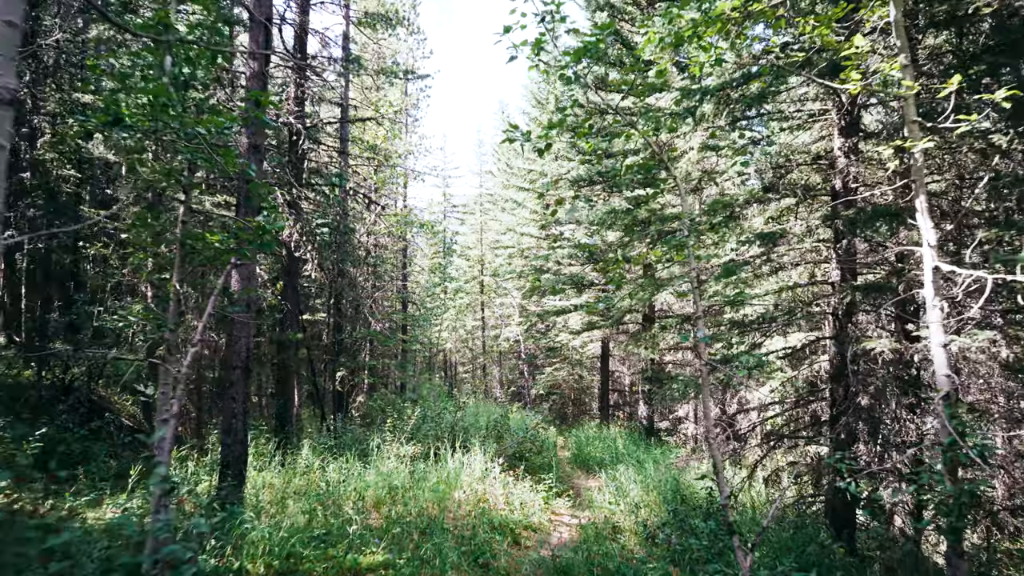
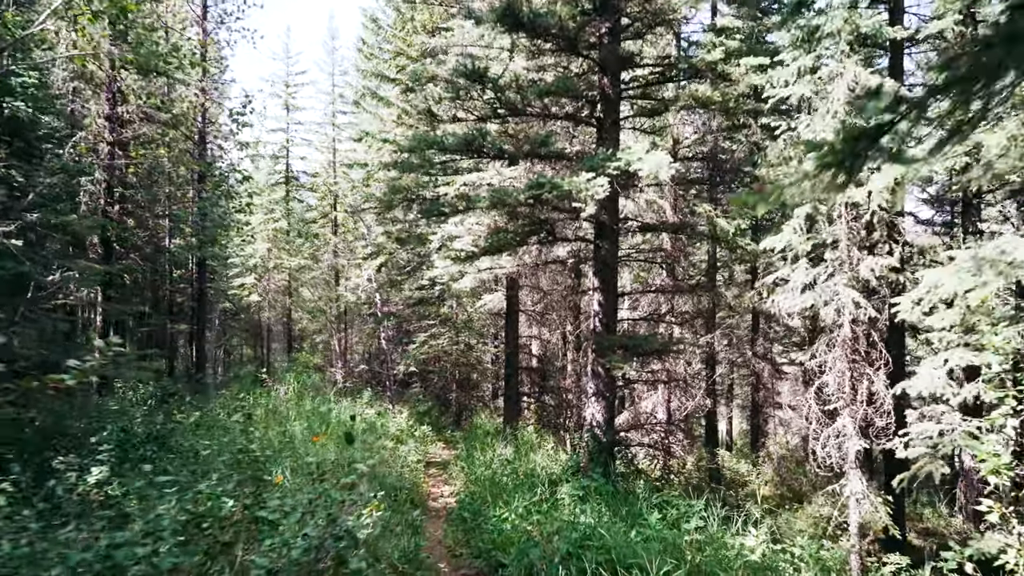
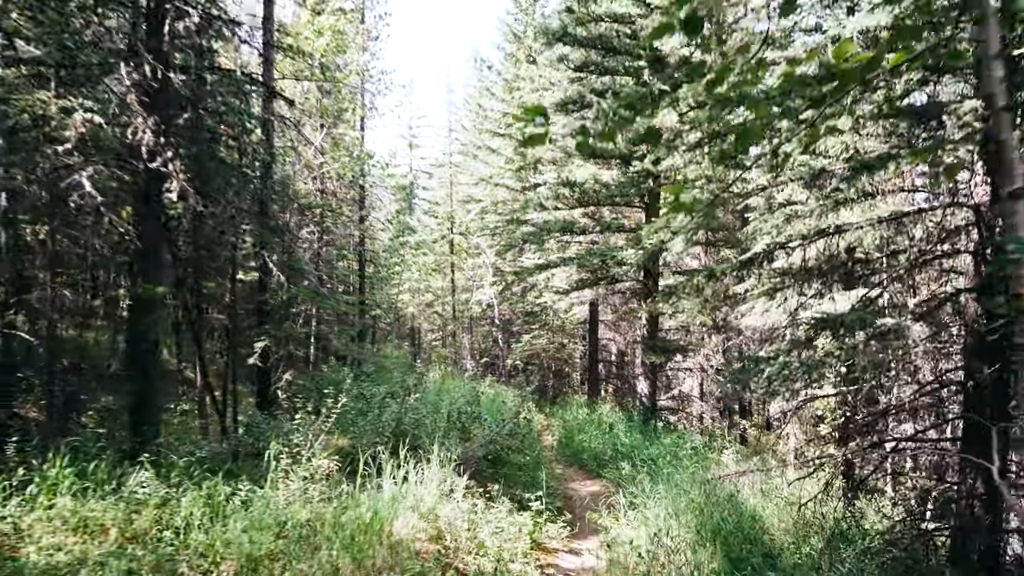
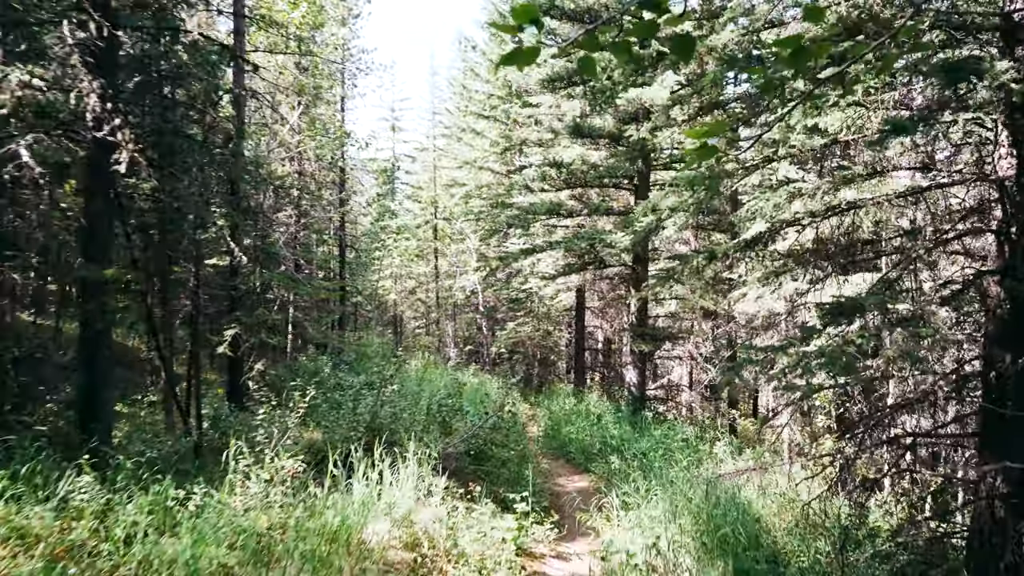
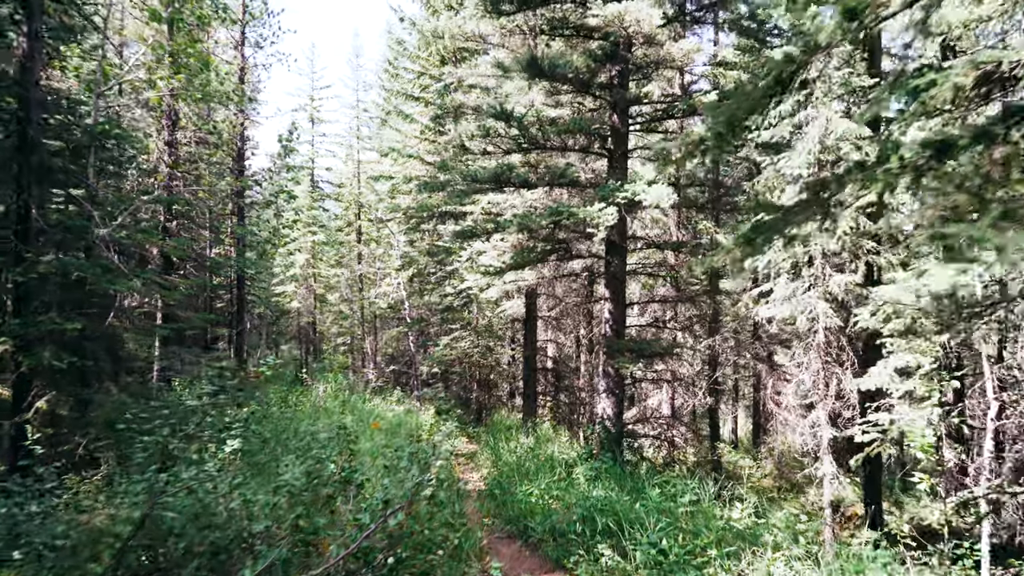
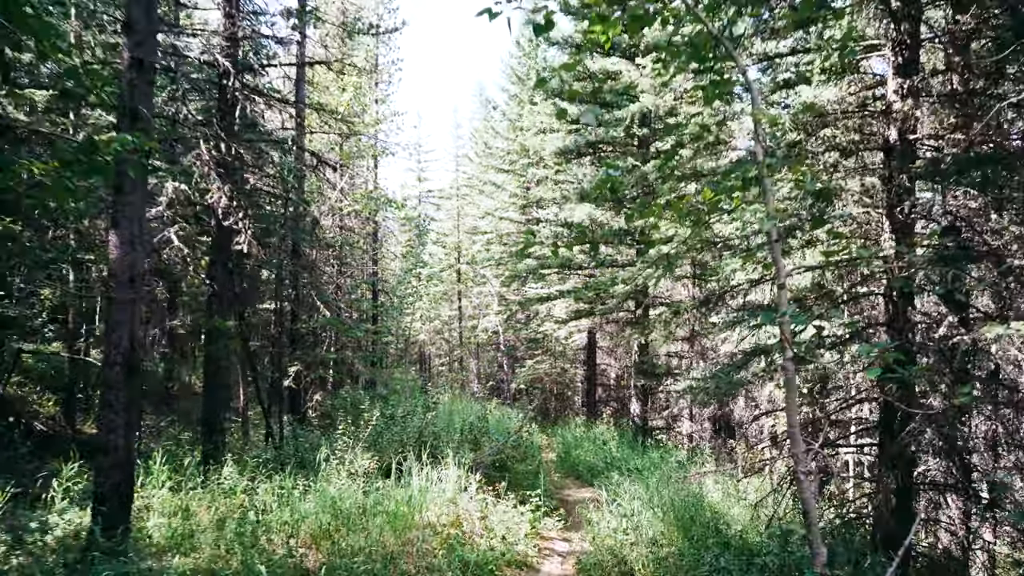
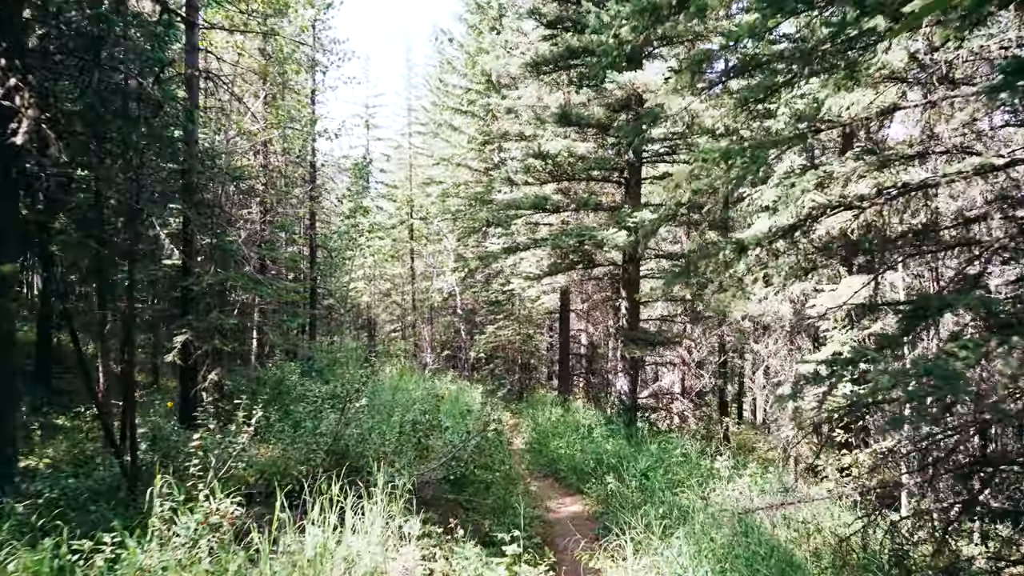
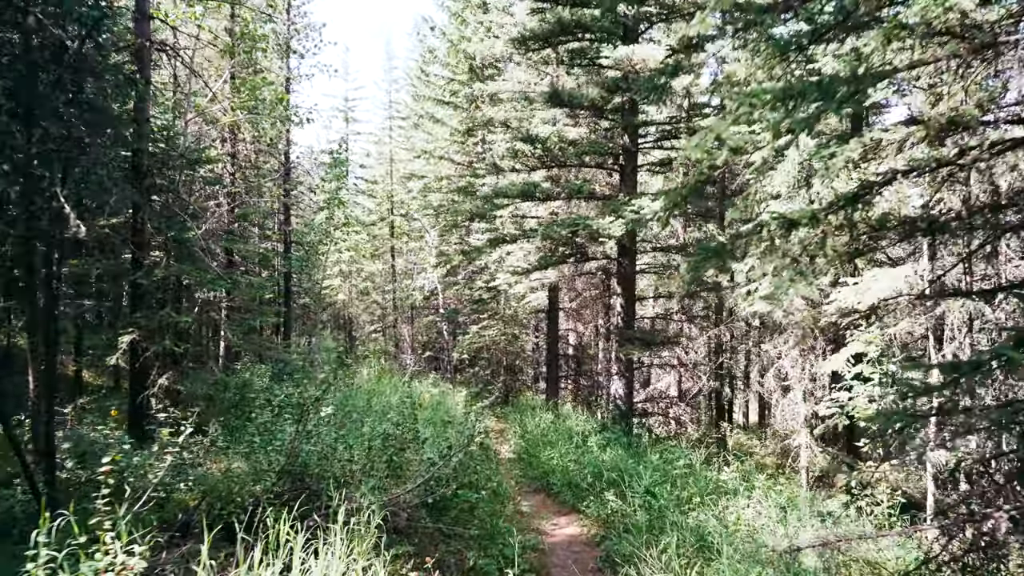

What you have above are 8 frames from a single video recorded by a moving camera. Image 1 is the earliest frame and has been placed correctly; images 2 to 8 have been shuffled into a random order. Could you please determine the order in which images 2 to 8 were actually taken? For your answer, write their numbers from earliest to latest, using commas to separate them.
6, 3, 4, 7, 8, 5, 2
